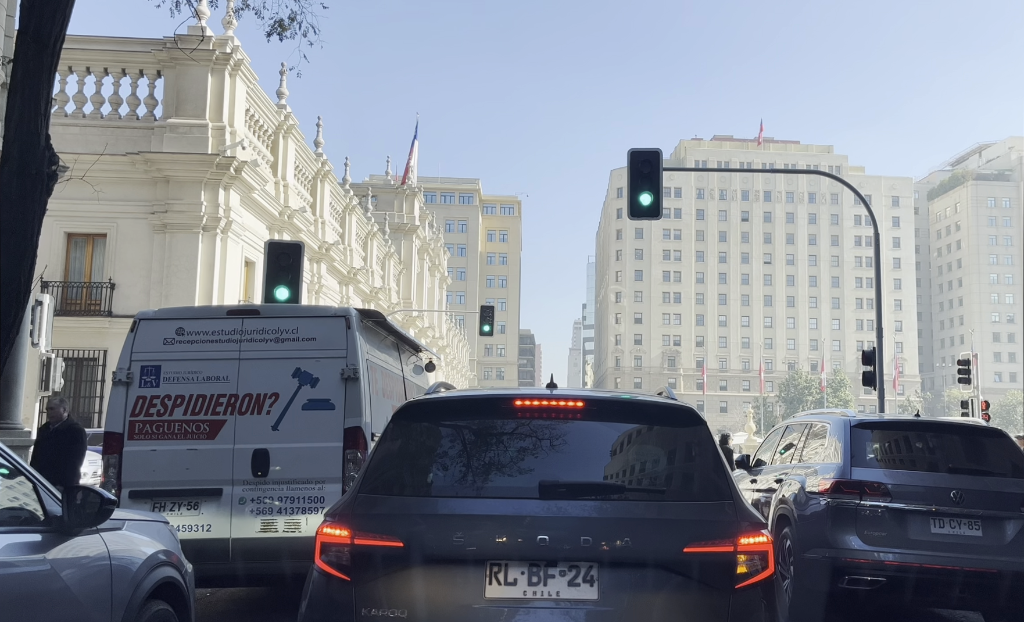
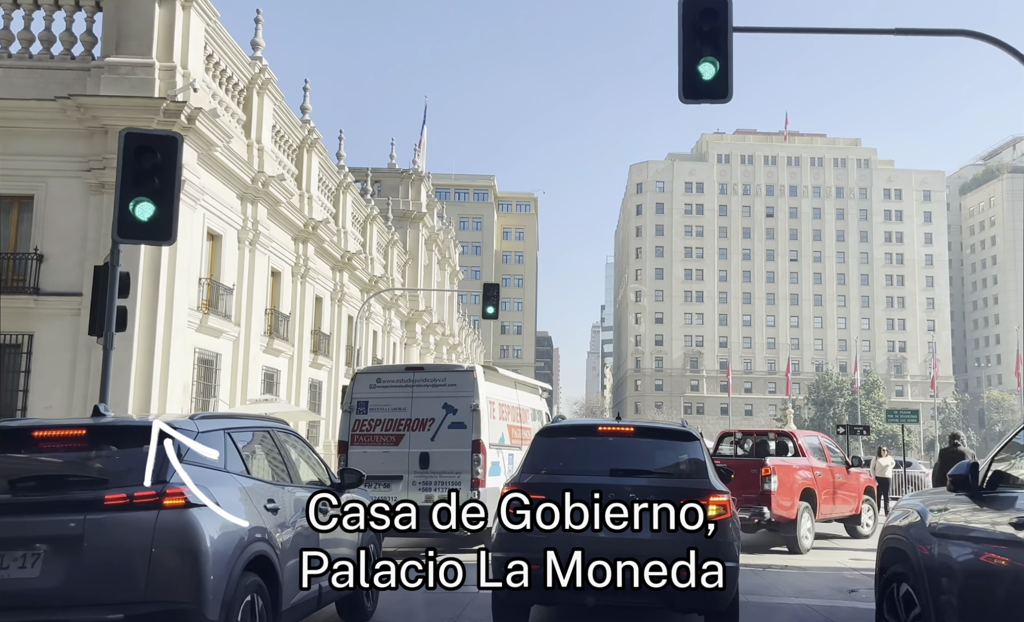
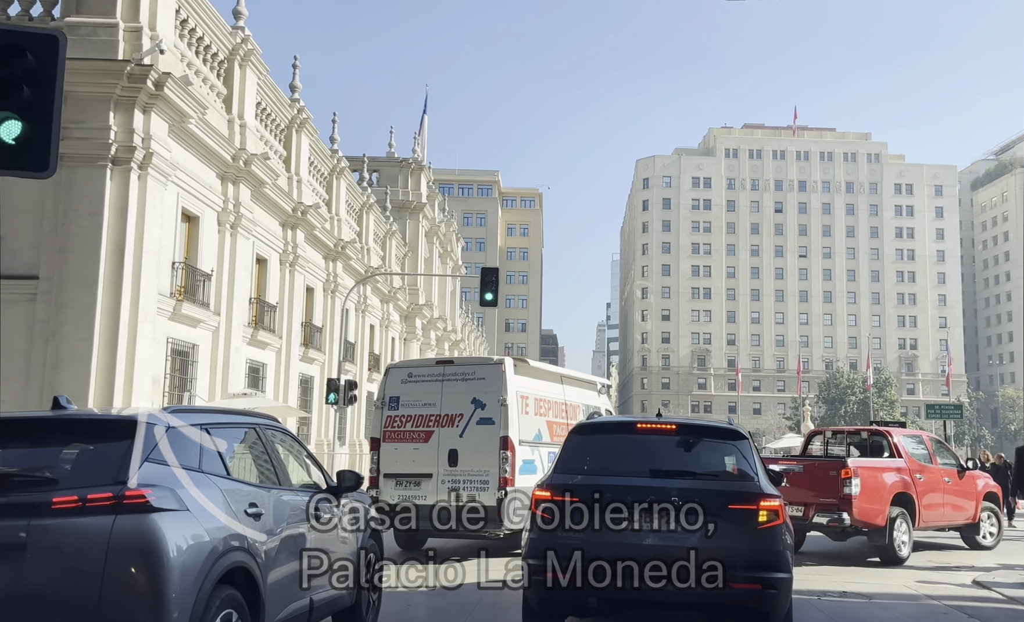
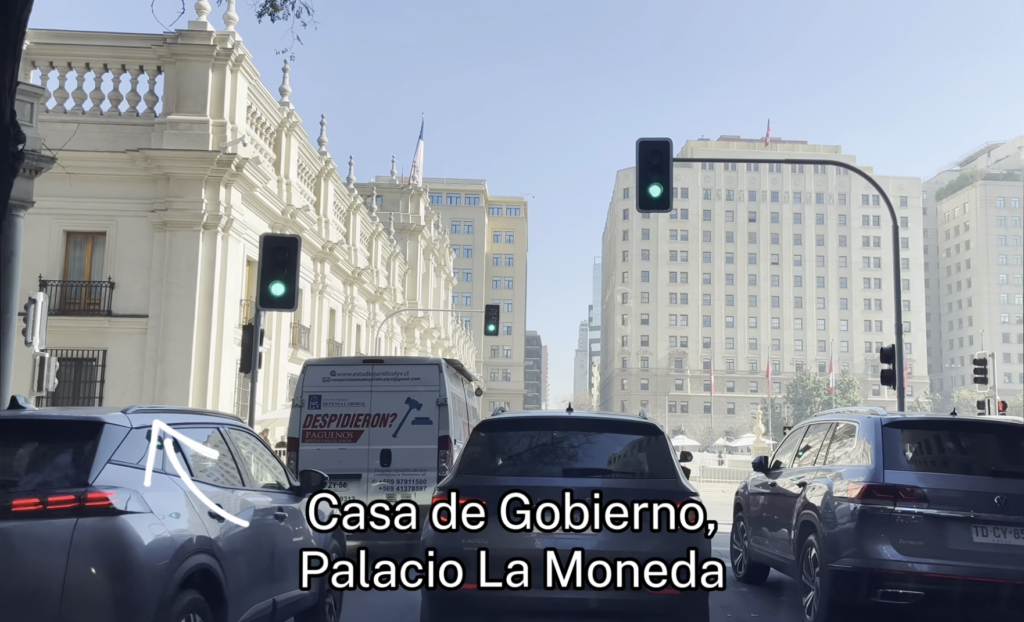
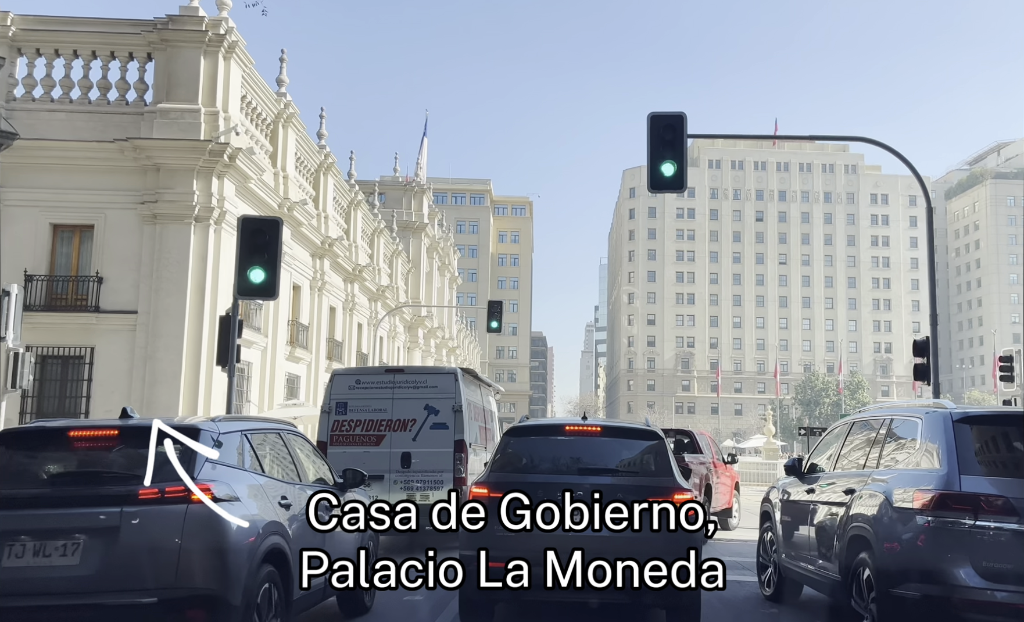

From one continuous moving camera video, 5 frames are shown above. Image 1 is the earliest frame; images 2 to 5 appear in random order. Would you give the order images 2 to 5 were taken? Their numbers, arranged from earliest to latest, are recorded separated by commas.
4, 5, 2, 3
